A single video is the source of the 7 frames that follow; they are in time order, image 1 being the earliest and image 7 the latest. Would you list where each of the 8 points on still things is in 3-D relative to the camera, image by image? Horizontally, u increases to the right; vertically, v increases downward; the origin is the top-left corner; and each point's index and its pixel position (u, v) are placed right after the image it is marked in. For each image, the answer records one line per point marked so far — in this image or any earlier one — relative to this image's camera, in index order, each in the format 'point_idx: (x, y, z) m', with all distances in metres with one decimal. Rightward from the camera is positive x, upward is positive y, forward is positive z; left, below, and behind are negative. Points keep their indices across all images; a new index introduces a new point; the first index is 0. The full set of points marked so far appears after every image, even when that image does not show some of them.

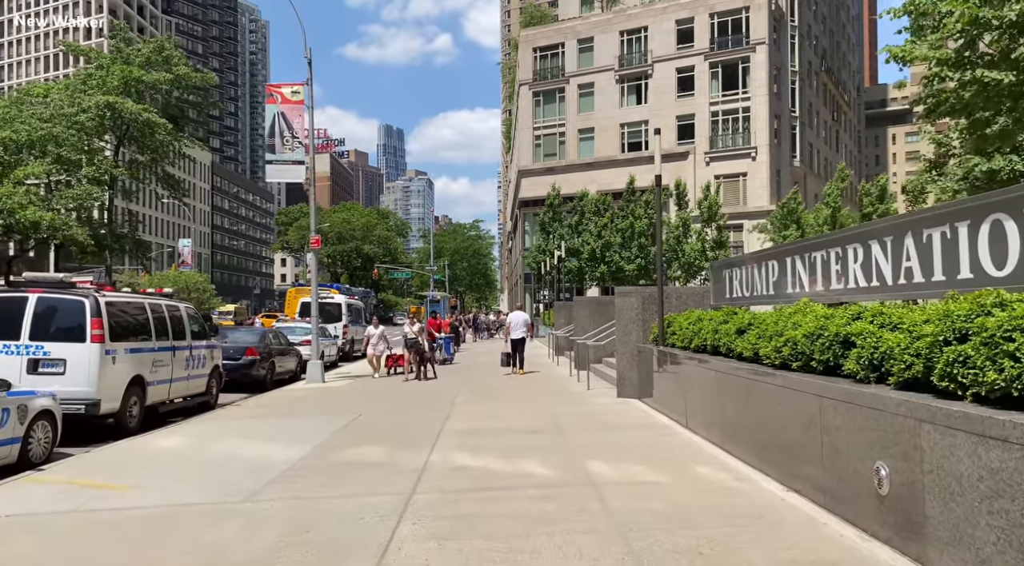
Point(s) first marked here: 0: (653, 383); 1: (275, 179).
0: (+2.3, -1.6, +12.2) m
1: (-6.2, +2.7, +19.8) m
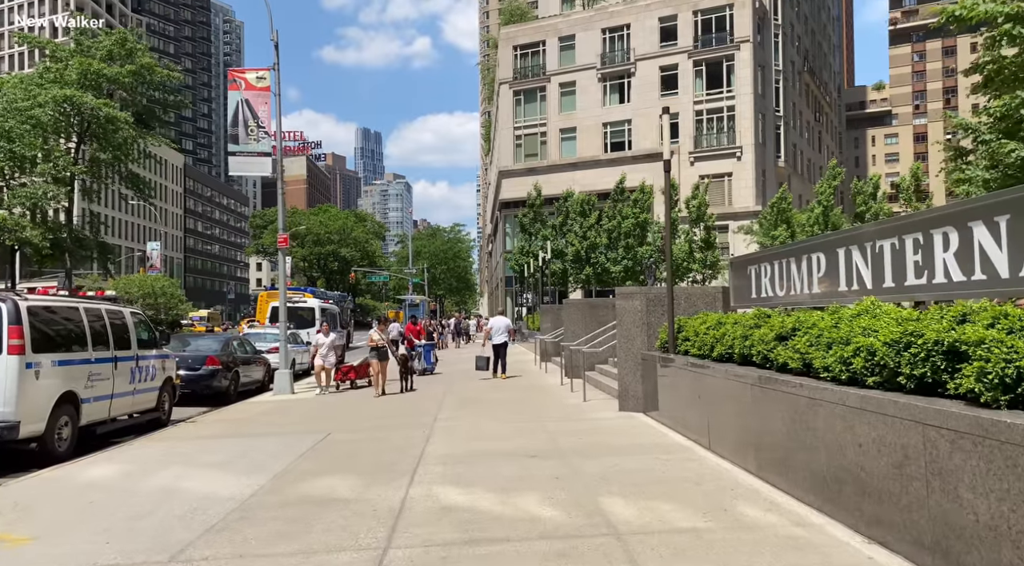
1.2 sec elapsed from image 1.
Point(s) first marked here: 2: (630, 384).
0: (+2.1, -1.6, +10.8) m
1: (-6.5, +2.6, +18.2) m
2: (+1.8, -1.6, +12.1) m
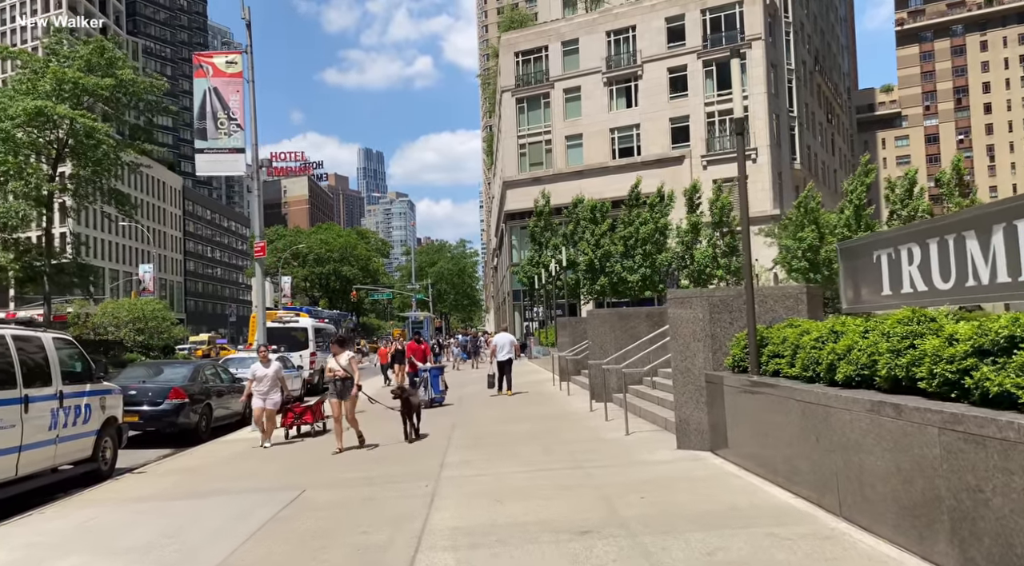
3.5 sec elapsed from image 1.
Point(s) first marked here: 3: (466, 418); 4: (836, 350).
0: (+2.5, -1.6, +8.1) m
1: (-6.3, +2.3, +15.6) m
2: (+2.2, -1.6, +9.4) m
3: (-0.9, -2.5, +14.2) m
4: (+2.7, -0.6, +6.3) m
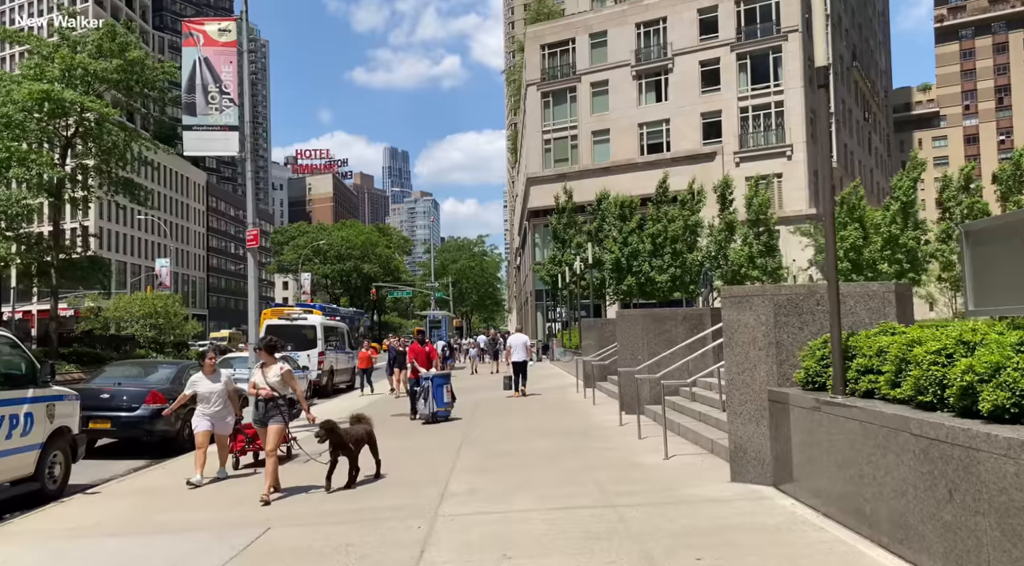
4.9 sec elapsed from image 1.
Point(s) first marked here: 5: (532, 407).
0: (+2.6, -1.5, +6.3) m
1: (-5.9, +2.4, +14.1) m
2: (+2.3, -1.6, +7.7) m
3: (-0.6, -2.5, +12.5) m
4: (+2.8, -0.5, +4.5) m
5: (+0.5, -2.8, +17.1) m
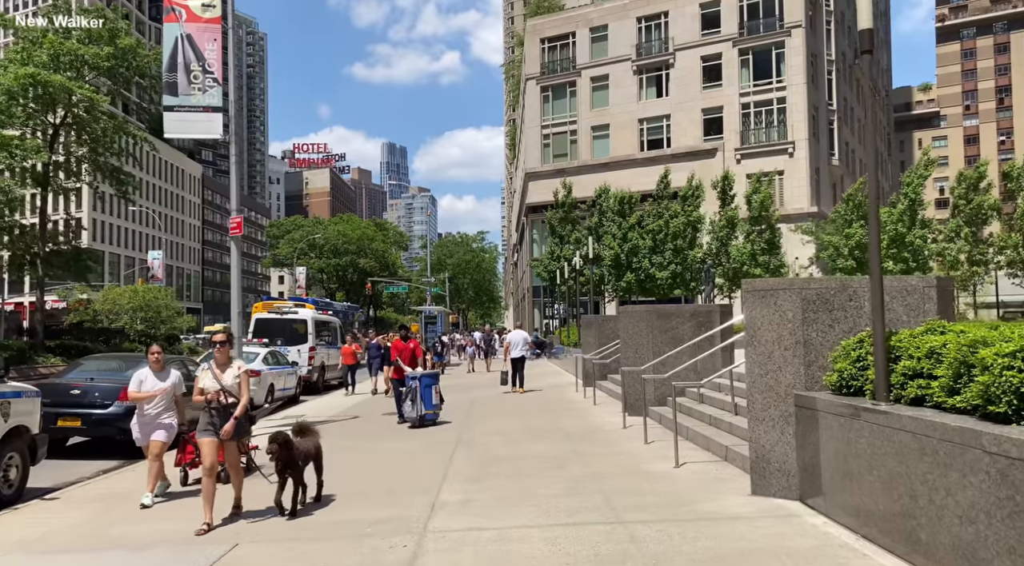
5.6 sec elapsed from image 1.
0: (+2.6, -1.5, +5.6) m
1: (-5.9, +2.6, +13.3) m
2: (+2.3, -1.5, +6.9) m
3: (-0.6, -2.3, +11.8) m
4: (+2.8, -0.5, +3.8) m
5: (+0.4, -2.7, +16.4) m
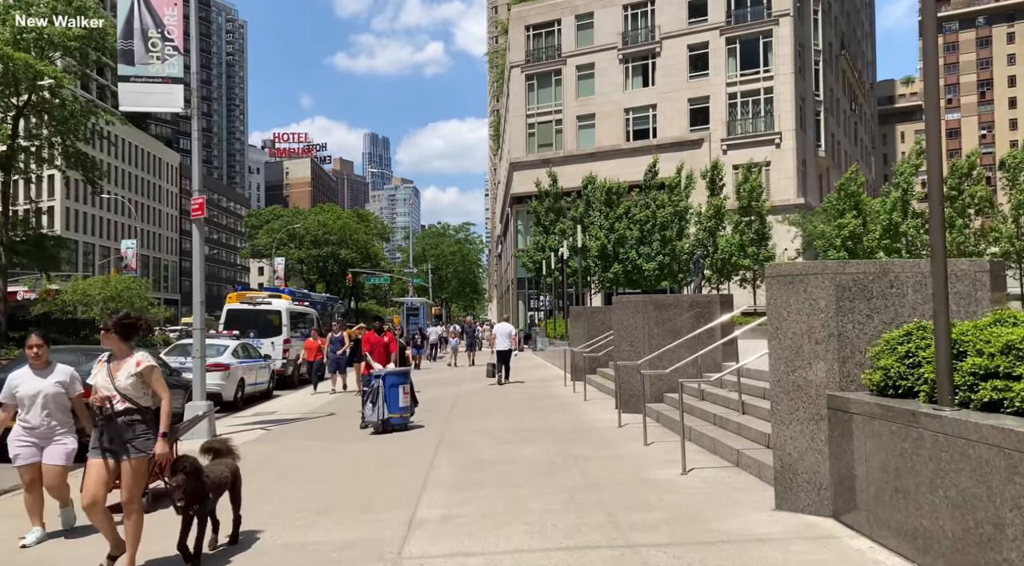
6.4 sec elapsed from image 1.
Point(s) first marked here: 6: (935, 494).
0: (+2.5, -1.4, +4.7) m
1: (-6.1, +2.8, +12.2) m
2: (+2.2, -1.4, +6.1) m
3: (-0.8, -2.2, +10.8) m
4: (+2.8, -0.4, +2.9) m
5: (+0.1, -2.4, +15.5) m
6: (+2.5, -1.2, +4.5) m
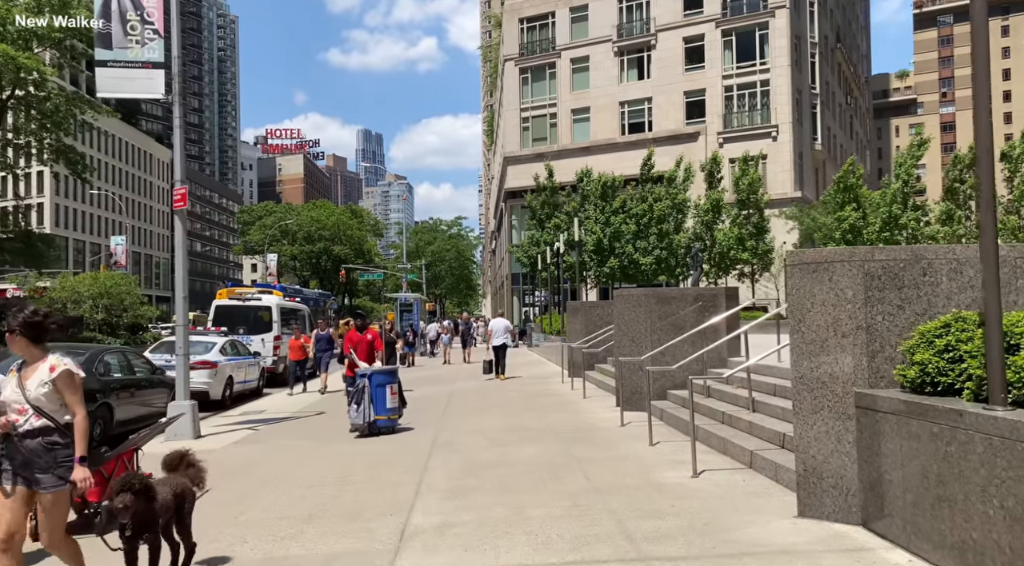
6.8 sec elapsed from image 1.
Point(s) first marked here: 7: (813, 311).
0: (+2.5, -1.3, +4.3) m
1: (-6.1, +2.9, +11.7) m
2: (+2.2, -1.3, +5.6) m
3: (-0.8, -2.1, +10.3) m
4: (+2.8, -0.3, +2.4) m
5: (0.0, -2.3, +15.0) m
6: (+2.5, -1.1, +4.0) m
7: (+2.2, -0.2, +5.5) m
